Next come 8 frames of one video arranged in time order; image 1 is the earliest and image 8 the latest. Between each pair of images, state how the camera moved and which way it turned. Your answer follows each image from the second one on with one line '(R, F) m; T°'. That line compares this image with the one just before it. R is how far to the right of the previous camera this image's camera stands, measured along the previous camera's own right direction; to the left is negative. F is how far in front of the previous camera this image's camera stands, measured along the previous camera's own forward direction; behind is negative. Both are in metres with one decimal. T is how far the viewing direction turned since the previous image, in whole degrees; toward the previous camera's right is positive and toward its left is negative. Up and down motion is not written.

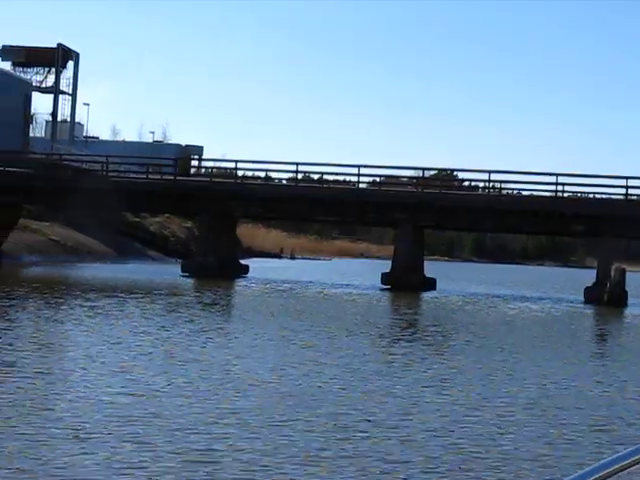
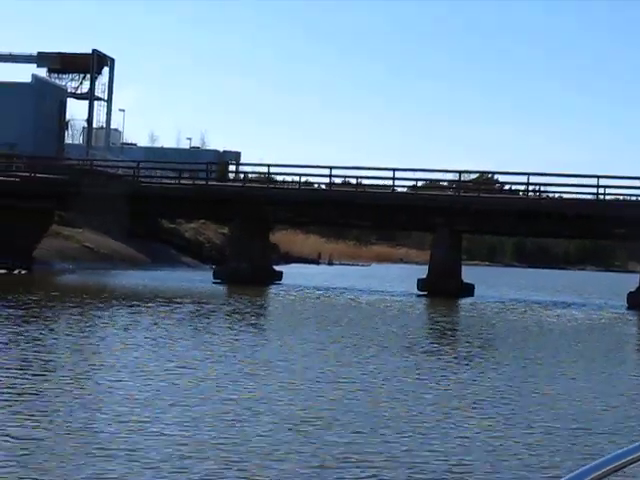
(+0.1, +0.8) m; -2°
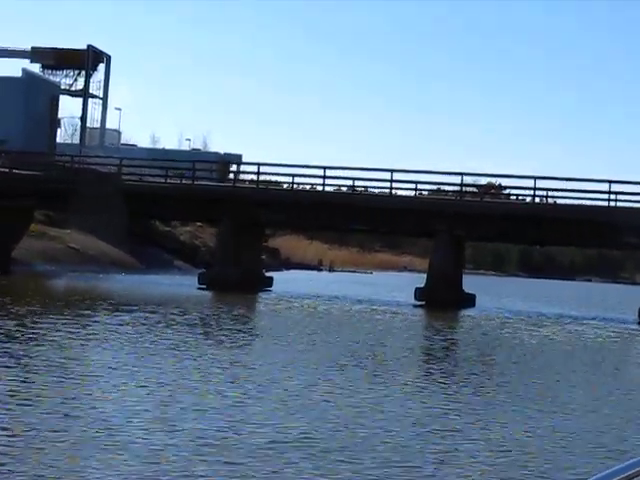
(+0.3, +2.1) m; 0°
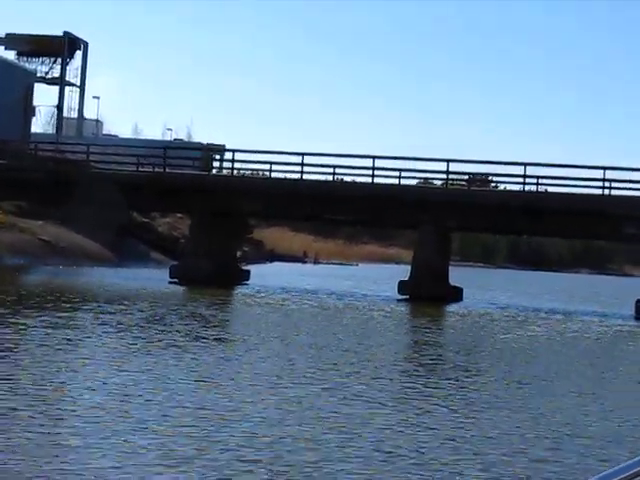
(+0.2, +1.7) m; +1°
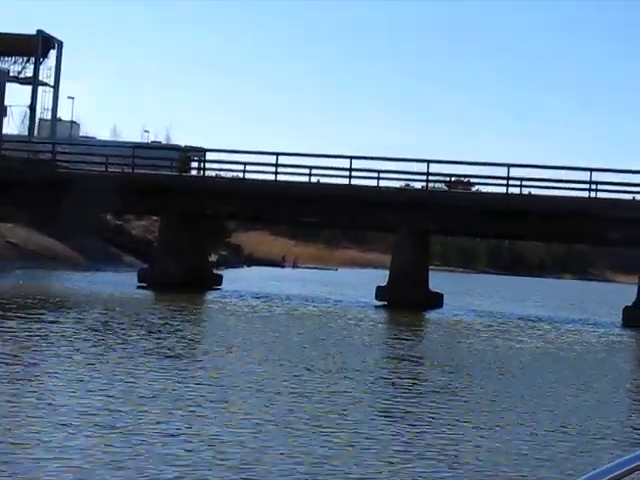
(+0.1, +1.2) m; +1°
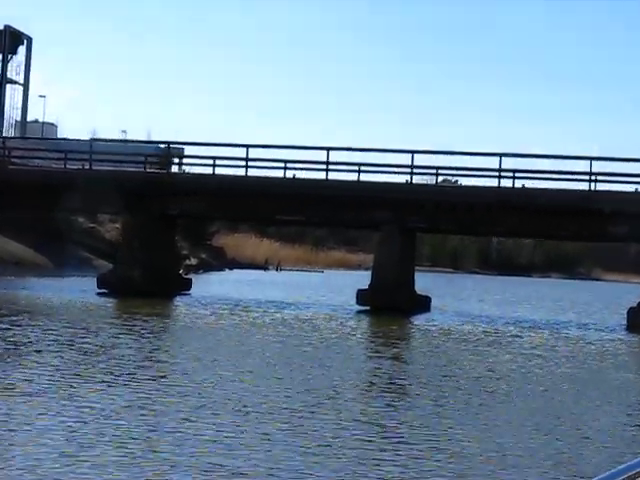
(+0.2, +2.5) m; +1°
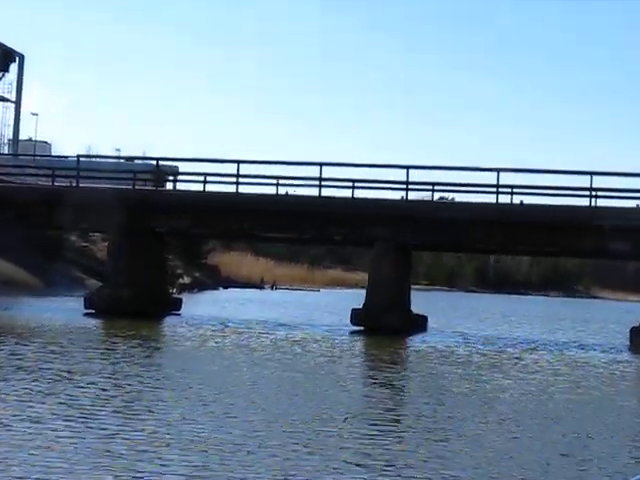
(+0.1, +0.7) m; 0°
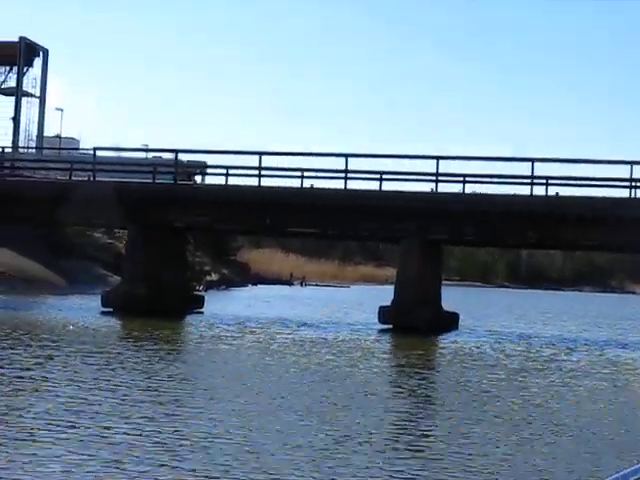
(+0.1, +1.1) m; -1°
